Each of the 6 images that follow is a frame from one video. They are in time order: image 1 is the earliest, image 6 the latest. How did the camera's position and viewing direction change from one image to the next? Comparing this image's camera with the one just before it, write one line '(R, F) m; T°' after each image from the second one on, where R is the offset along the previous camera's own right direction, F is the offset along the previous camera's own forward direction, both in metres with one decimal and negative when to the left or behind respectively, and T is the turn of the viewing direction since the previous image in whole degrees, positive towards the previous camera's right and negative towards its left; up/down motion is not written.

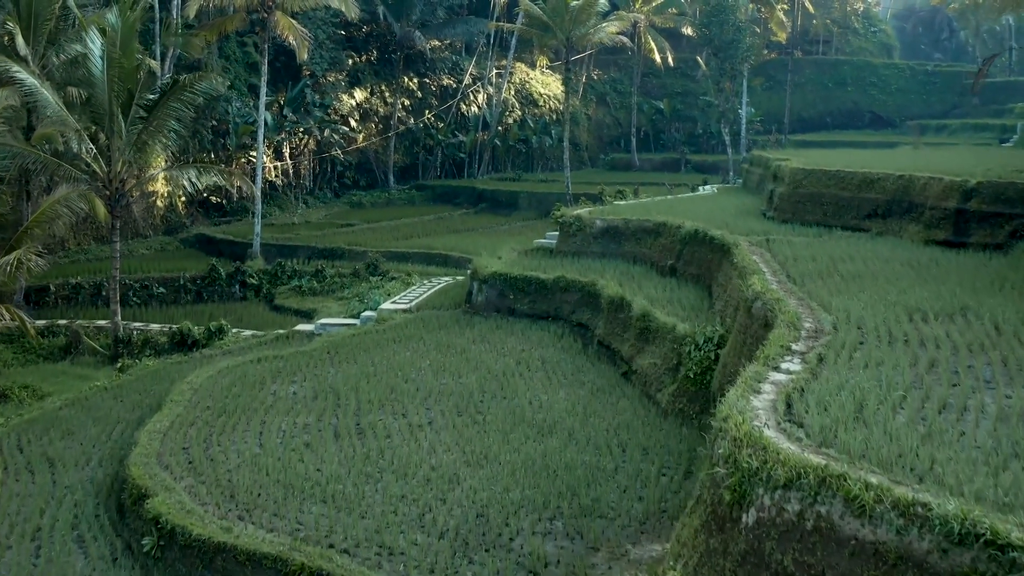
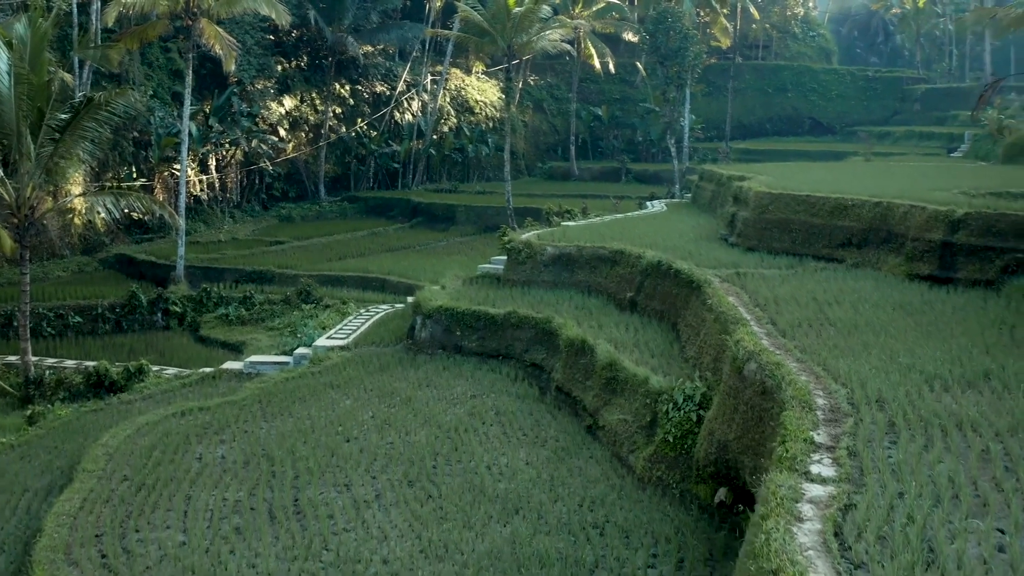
(-0.2, +0.9) m; +4°
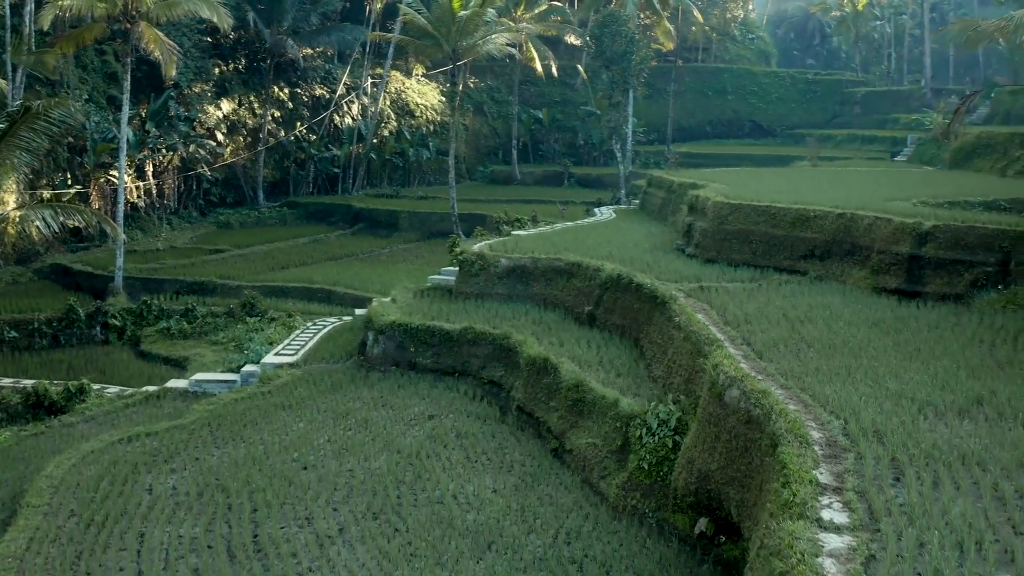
(-0.2, +0.3) m; +4°
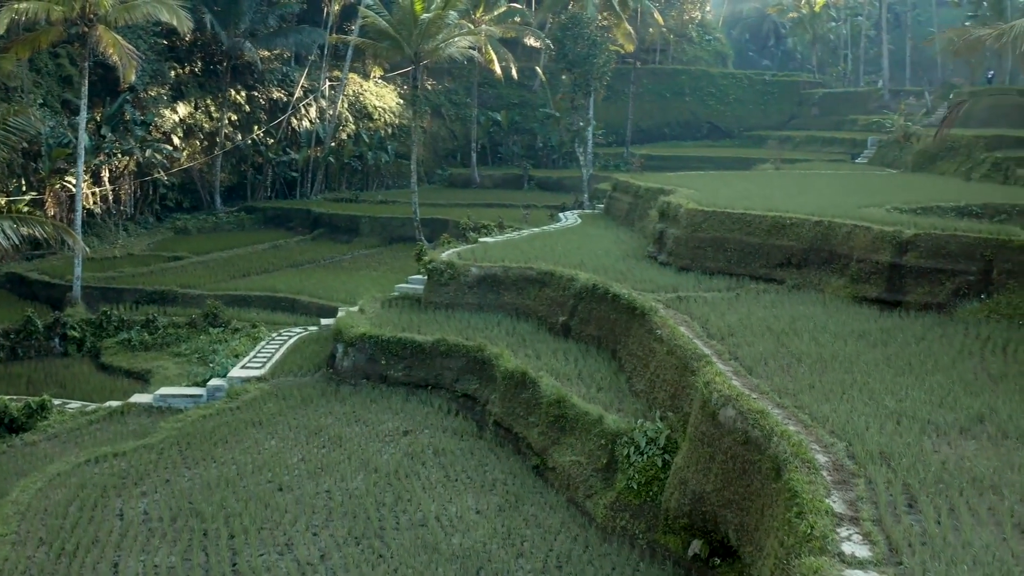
(-0.2, +0.2) m; +3°
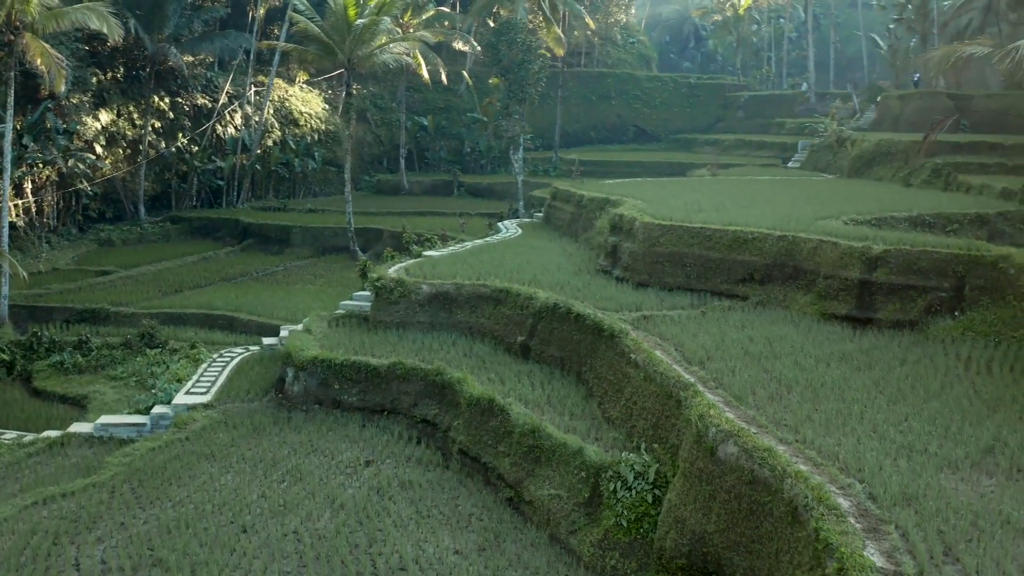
(-0.4, +0.3) m; +5°
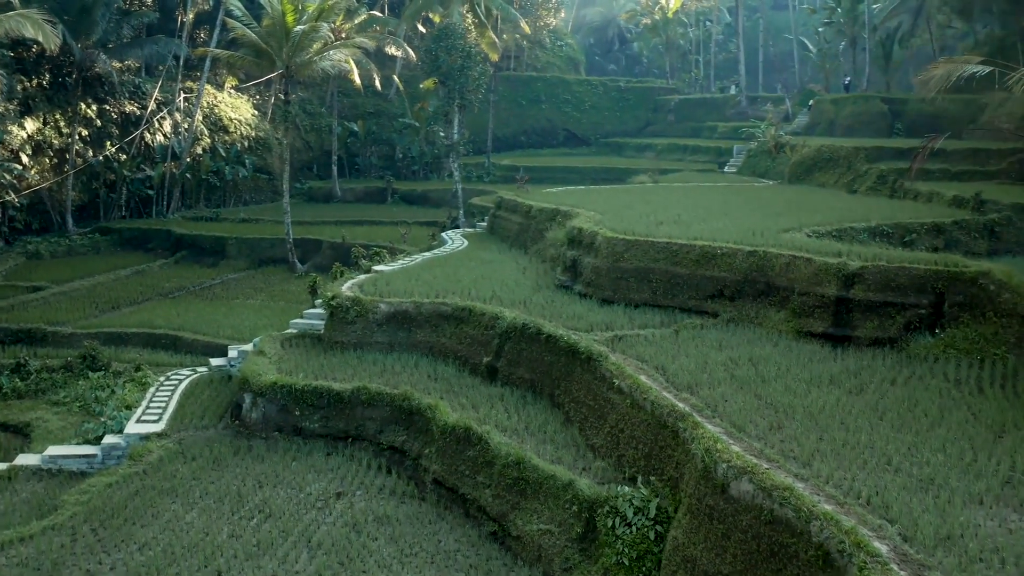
(-0.4, +0.3) m; +5°
